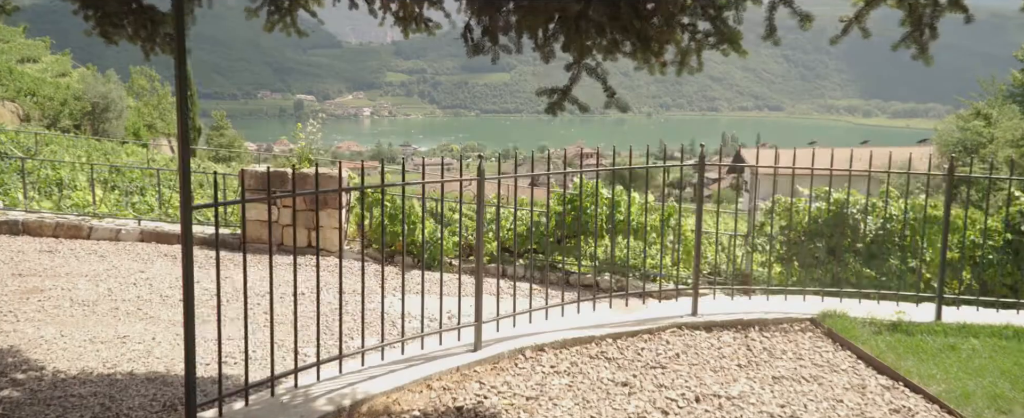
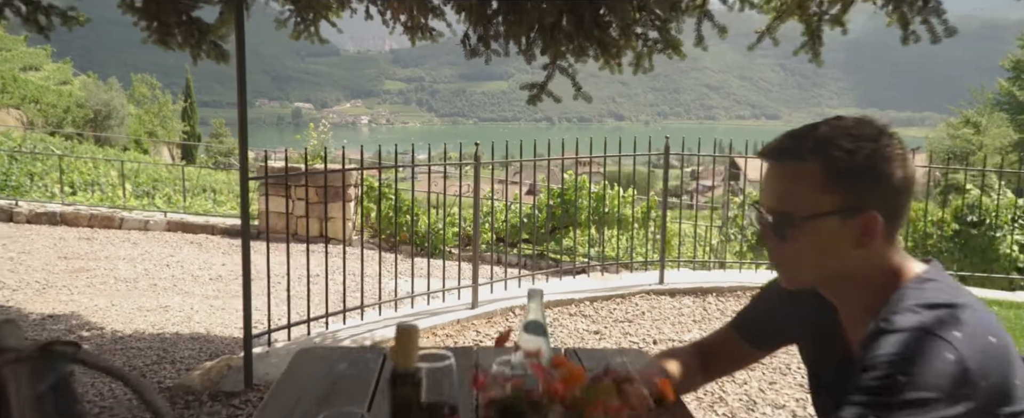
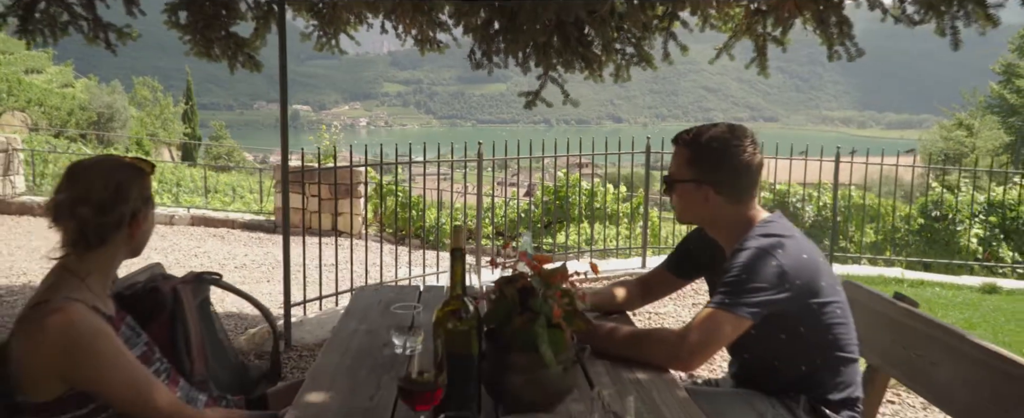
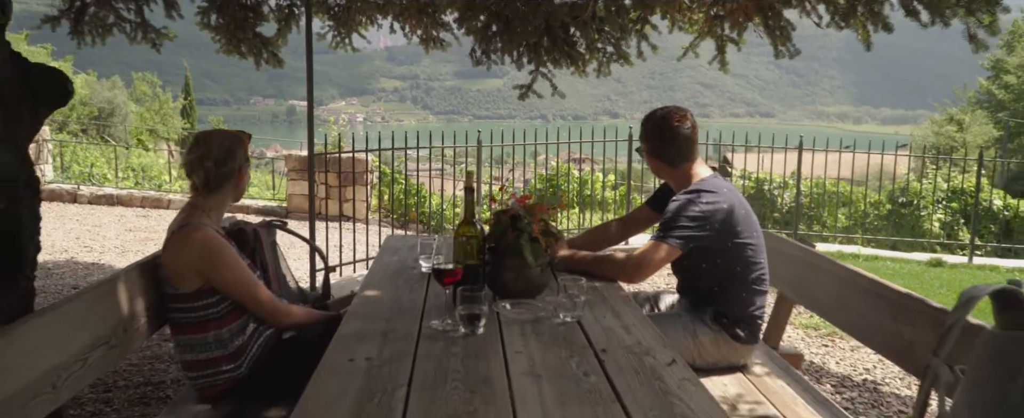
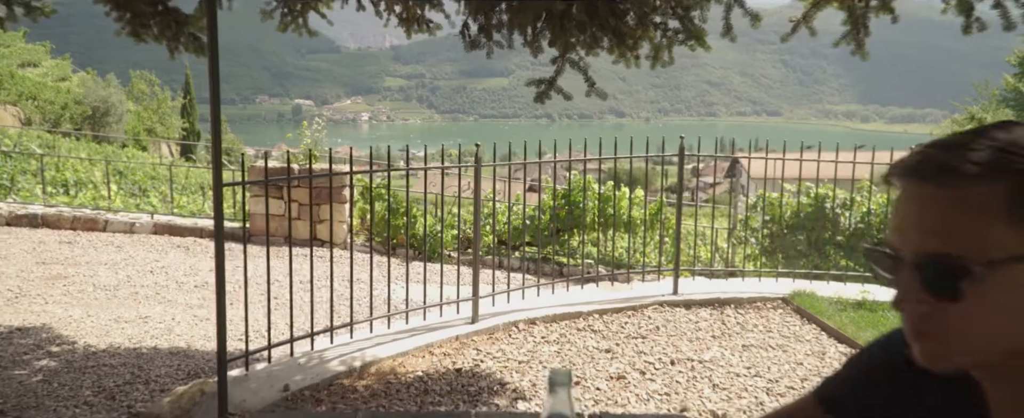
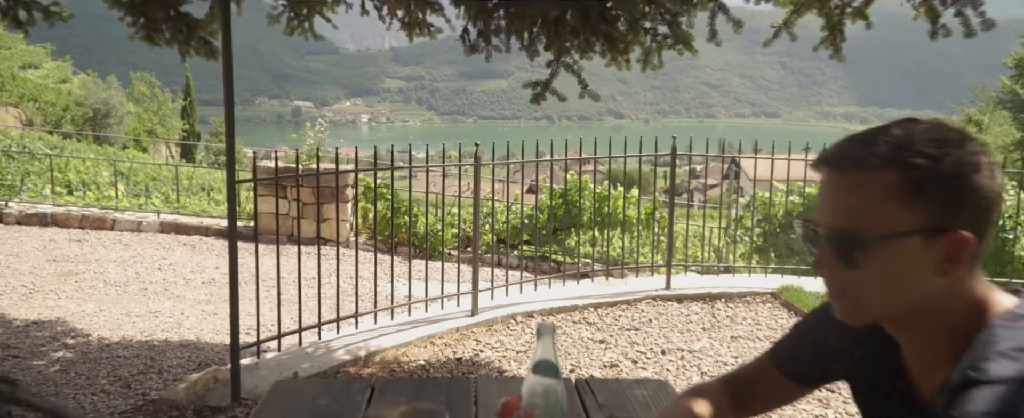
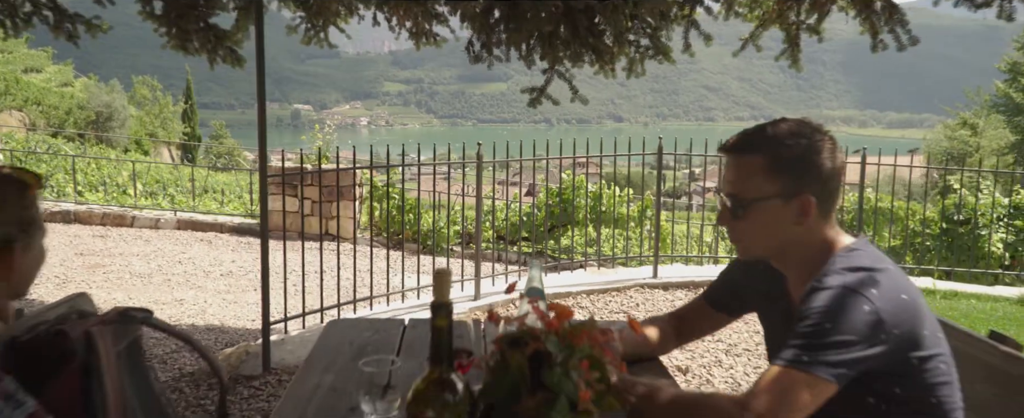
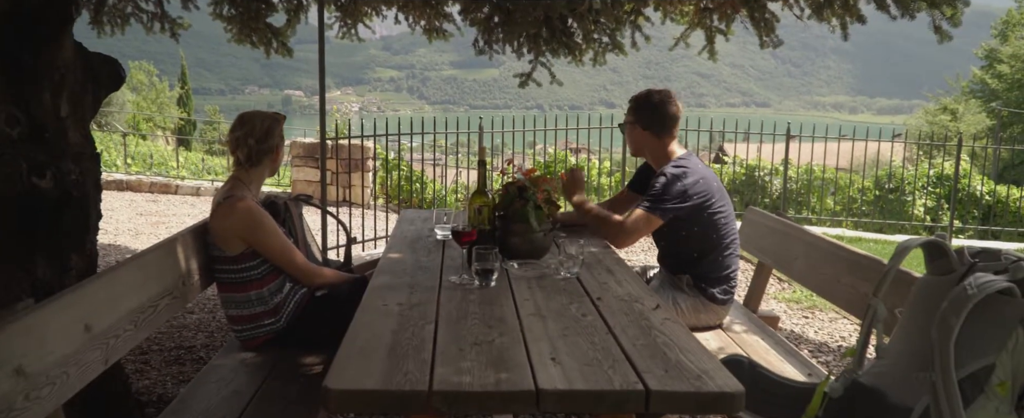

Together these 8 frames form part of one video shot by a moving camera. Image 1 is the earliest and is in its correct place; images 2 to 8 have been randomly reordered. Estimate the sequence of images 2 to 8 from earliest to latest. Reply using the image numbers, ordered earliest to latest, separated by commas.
5, 6, 2, 7, 3, 4, 8
